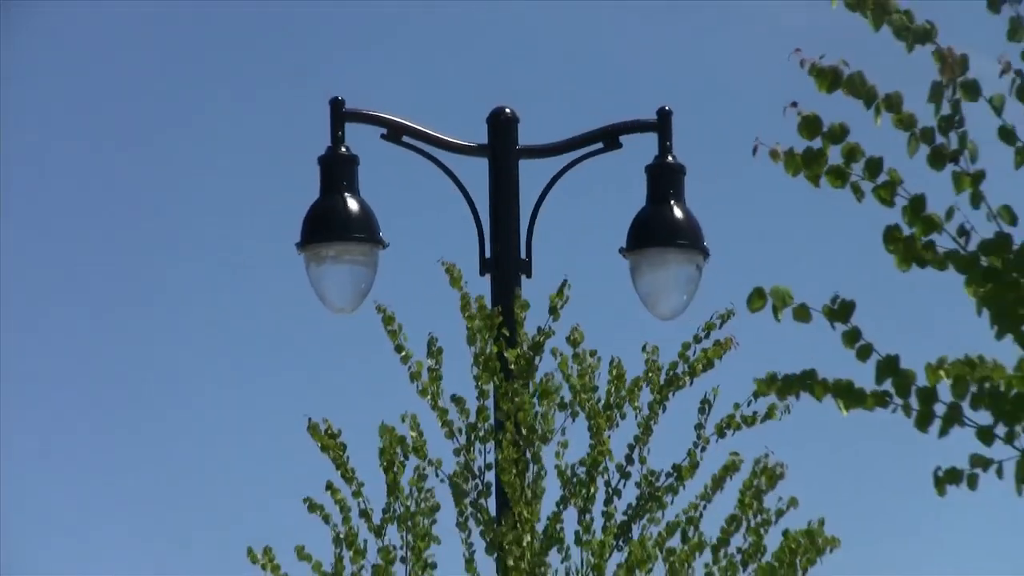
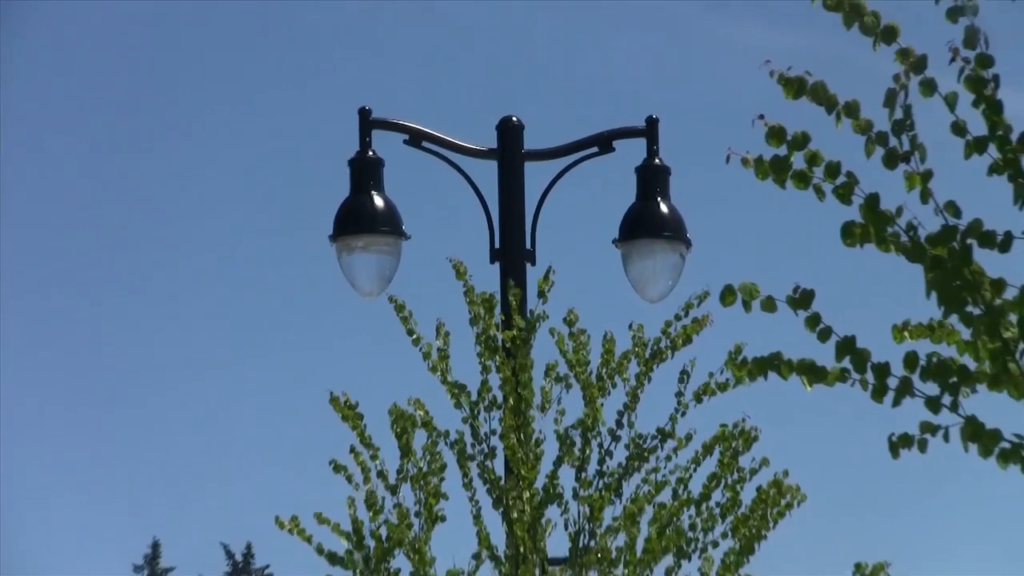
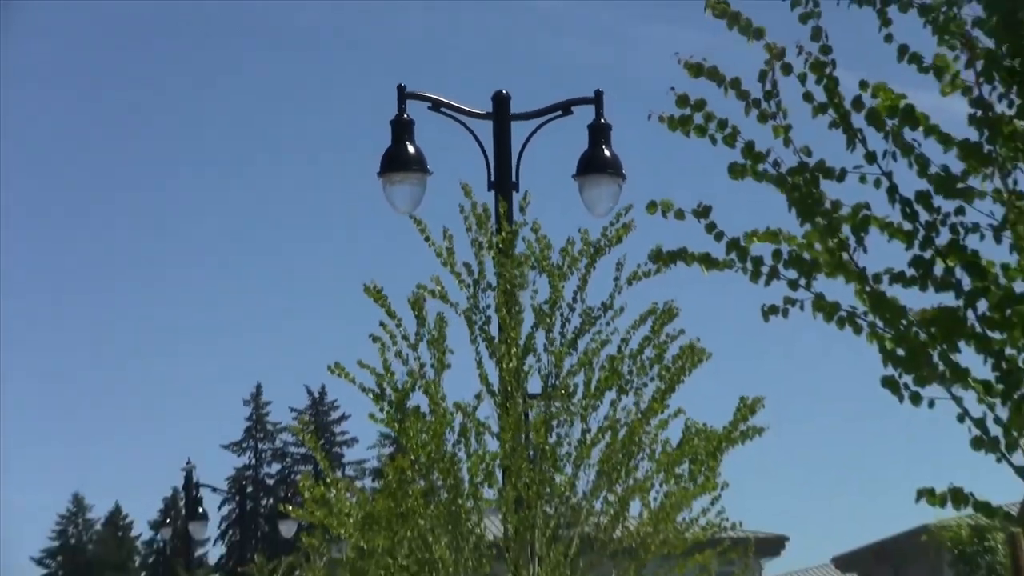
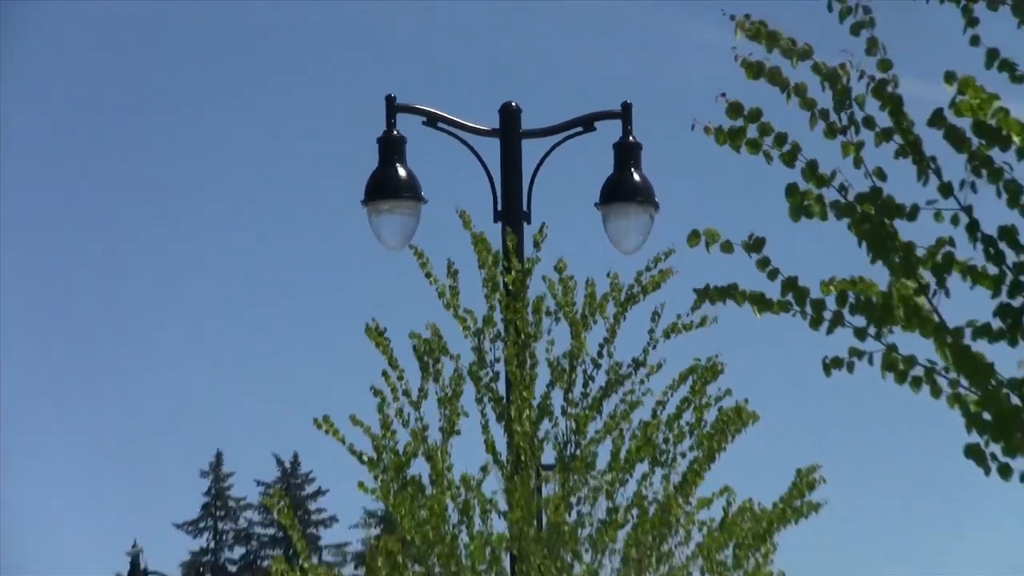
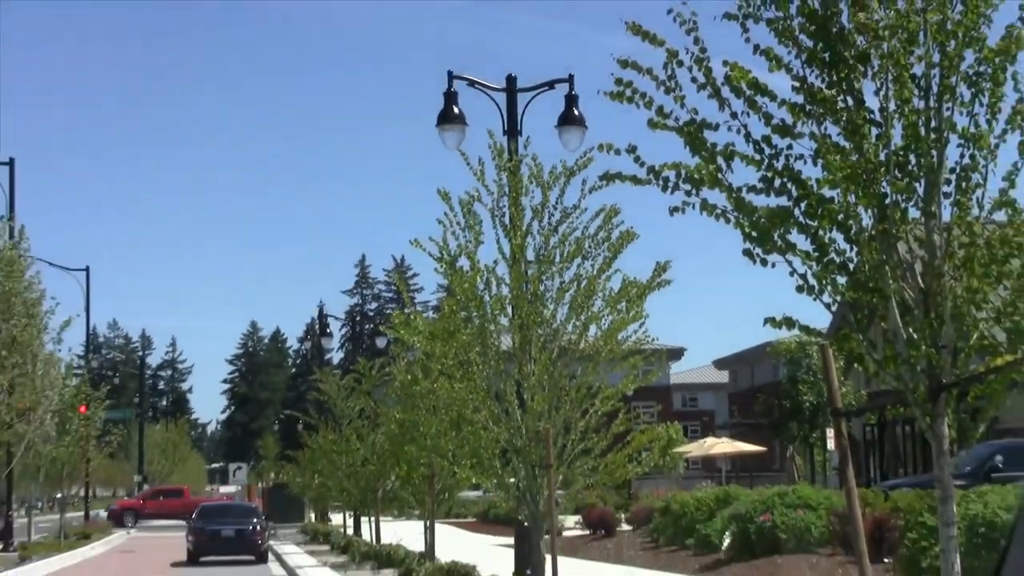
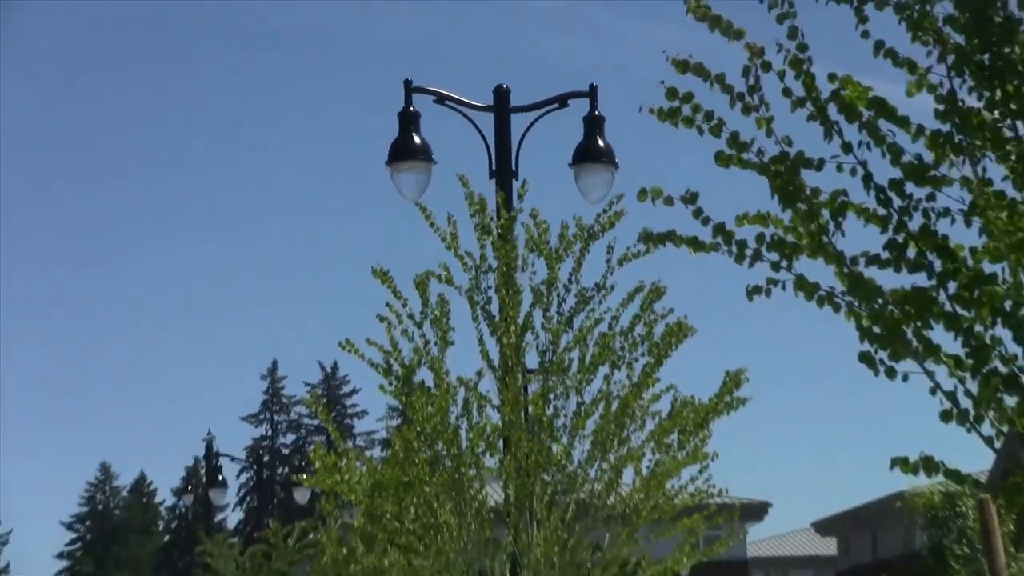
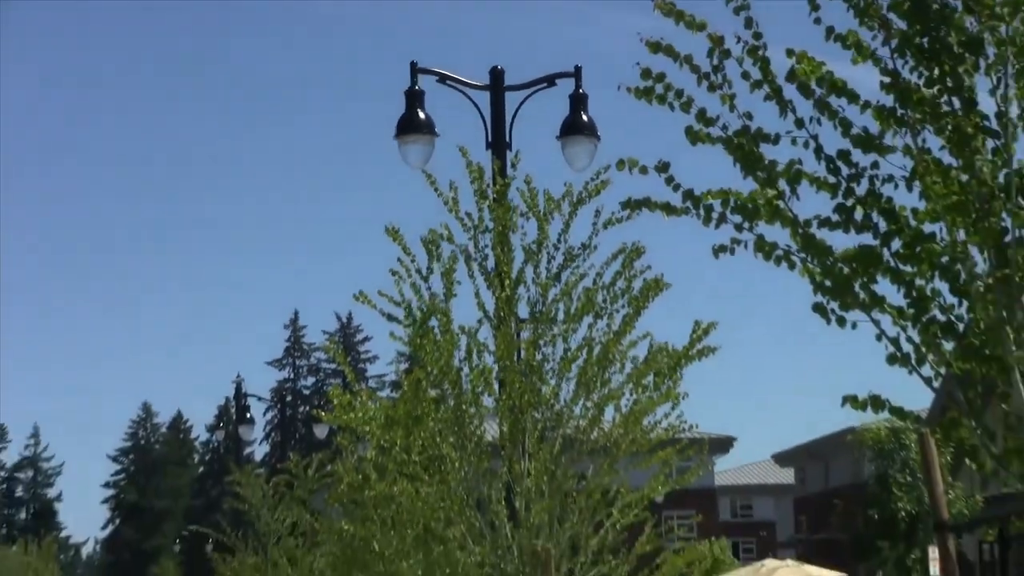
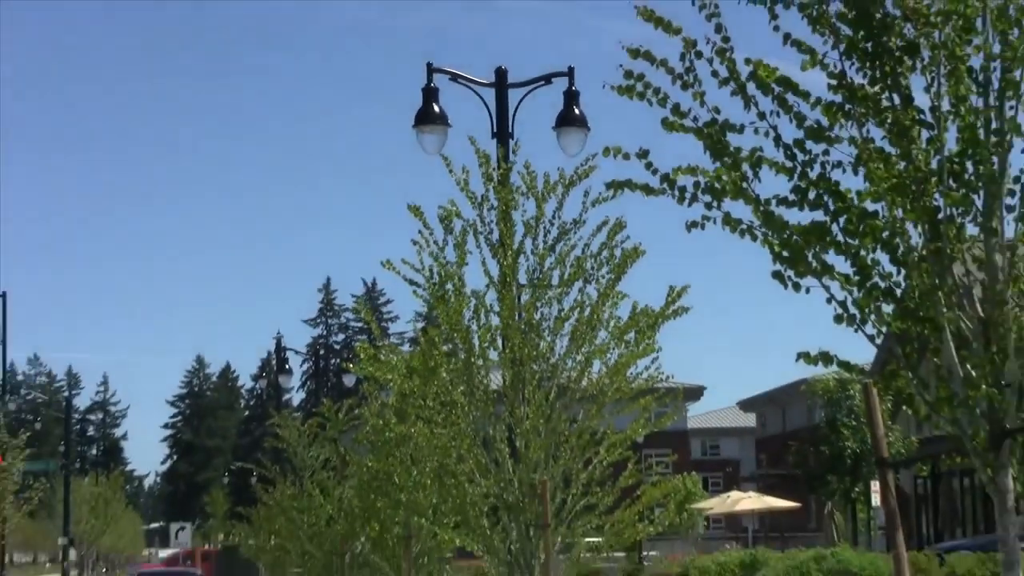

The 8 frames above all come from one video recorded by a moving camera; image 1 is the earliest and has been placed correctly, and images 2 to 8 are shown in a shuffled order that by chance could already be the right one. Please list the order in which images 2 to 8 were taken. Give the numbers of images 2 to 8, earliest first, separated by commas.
2, 4, 3, 6, 7, 8, 5
